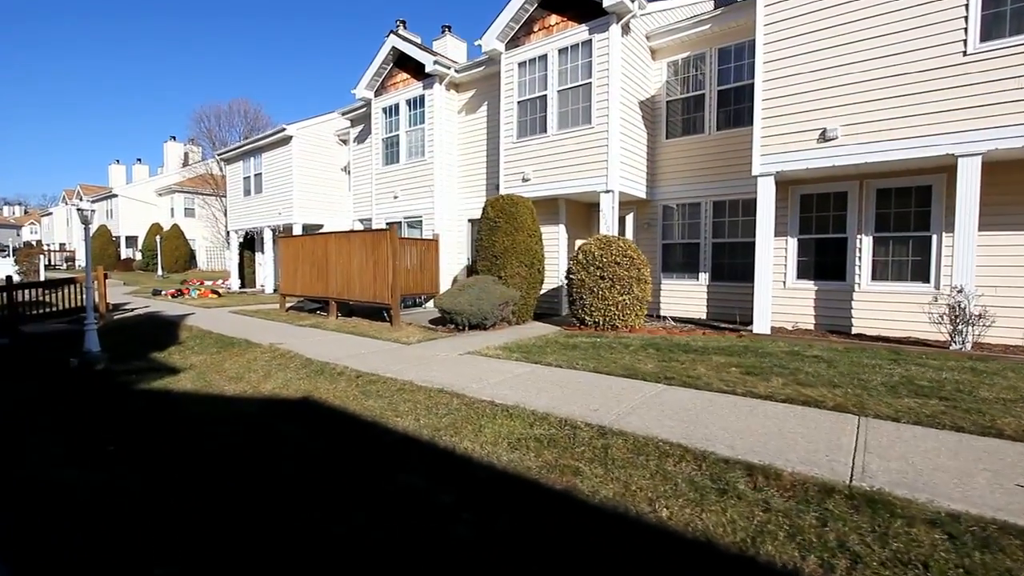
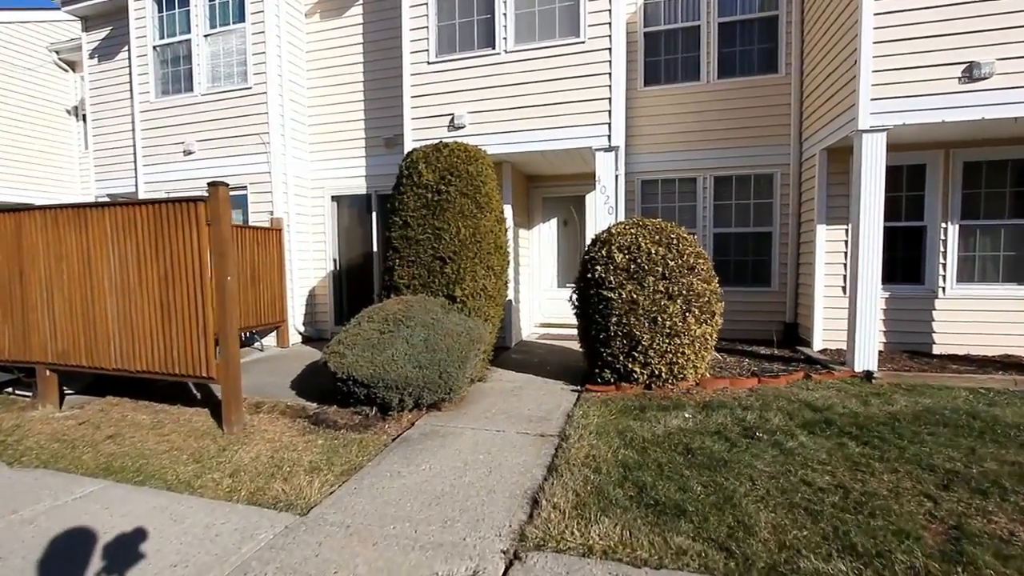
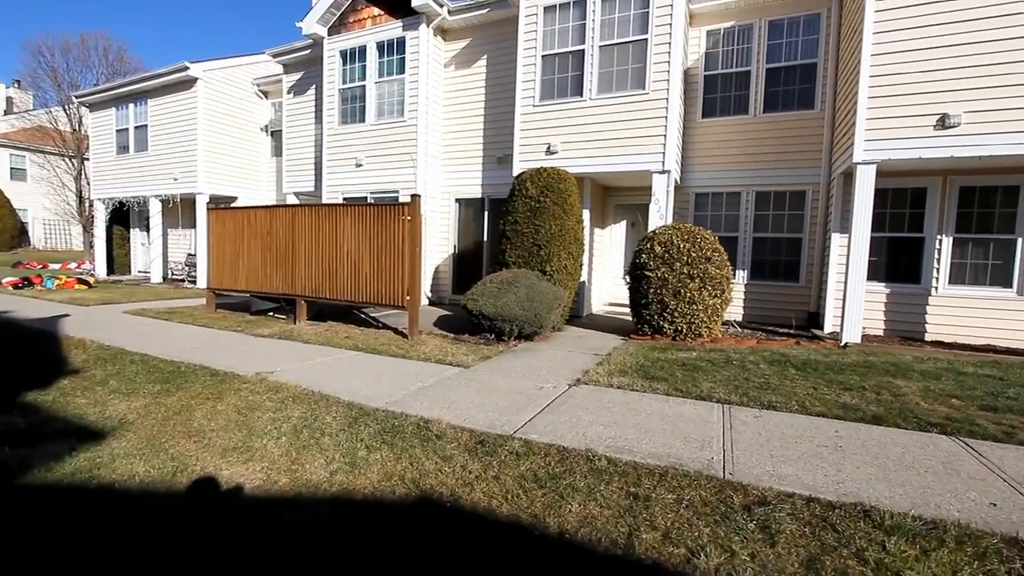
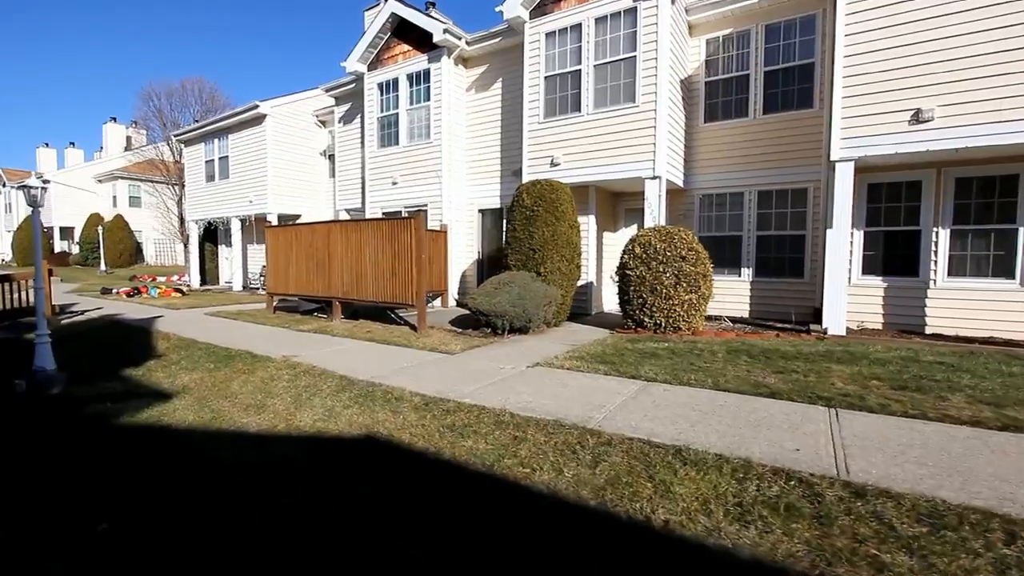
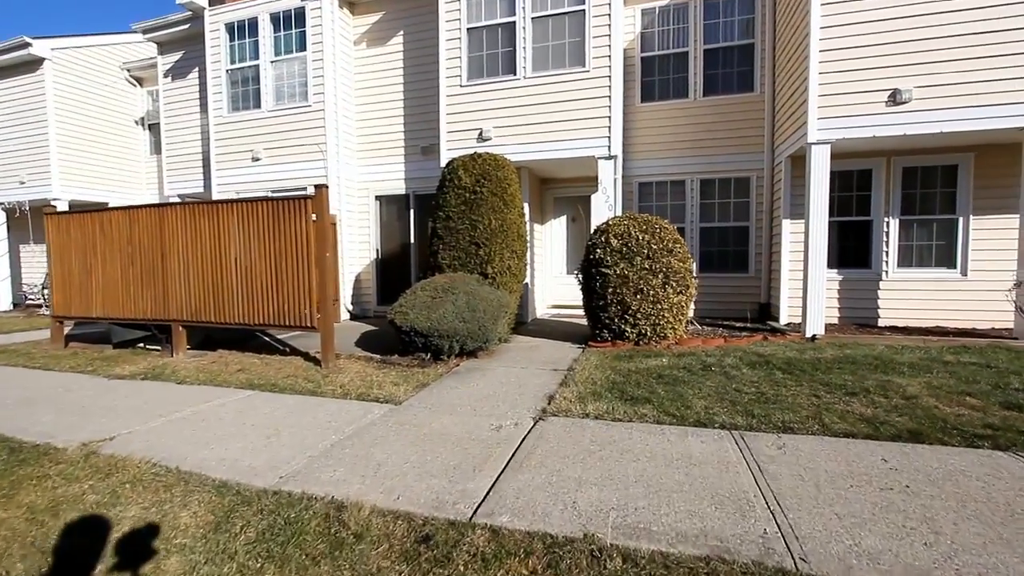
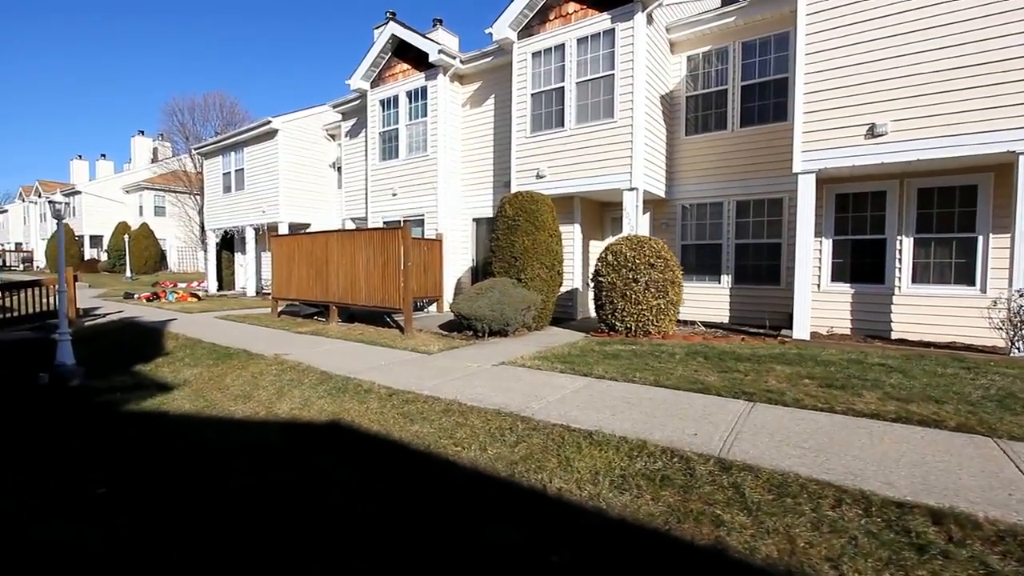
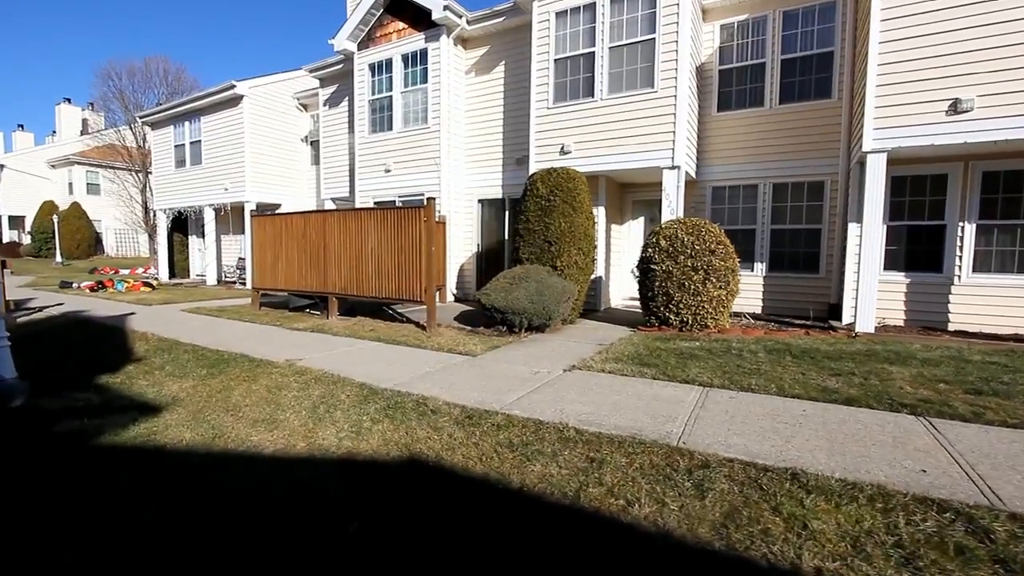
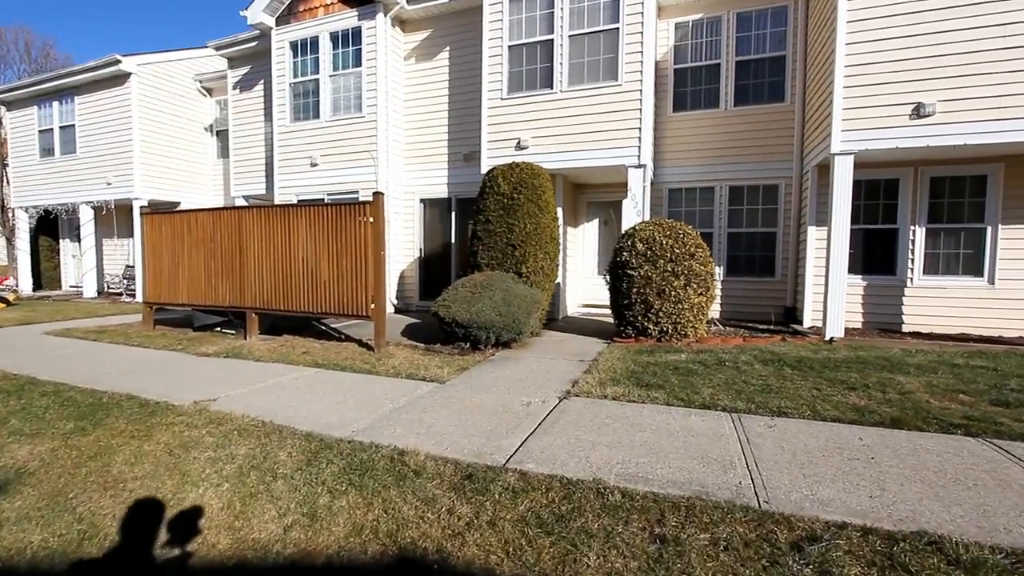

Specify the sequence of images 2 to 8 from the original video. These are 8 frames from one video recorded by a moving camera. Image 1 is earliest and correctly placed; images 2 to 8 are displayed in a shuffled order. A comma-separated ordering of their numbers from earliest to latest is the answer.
6, 4, 7, 3, 8, 5, 2
